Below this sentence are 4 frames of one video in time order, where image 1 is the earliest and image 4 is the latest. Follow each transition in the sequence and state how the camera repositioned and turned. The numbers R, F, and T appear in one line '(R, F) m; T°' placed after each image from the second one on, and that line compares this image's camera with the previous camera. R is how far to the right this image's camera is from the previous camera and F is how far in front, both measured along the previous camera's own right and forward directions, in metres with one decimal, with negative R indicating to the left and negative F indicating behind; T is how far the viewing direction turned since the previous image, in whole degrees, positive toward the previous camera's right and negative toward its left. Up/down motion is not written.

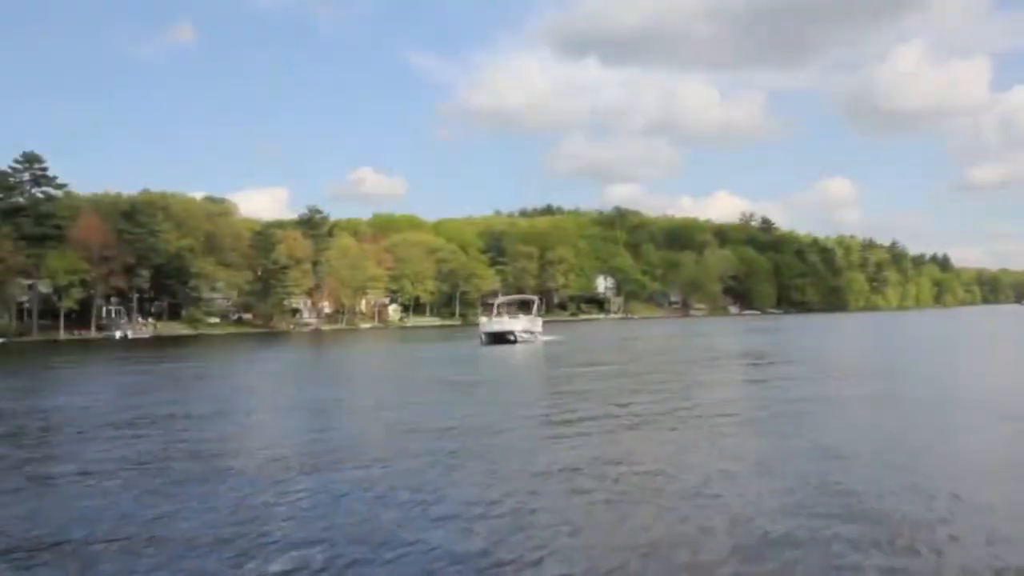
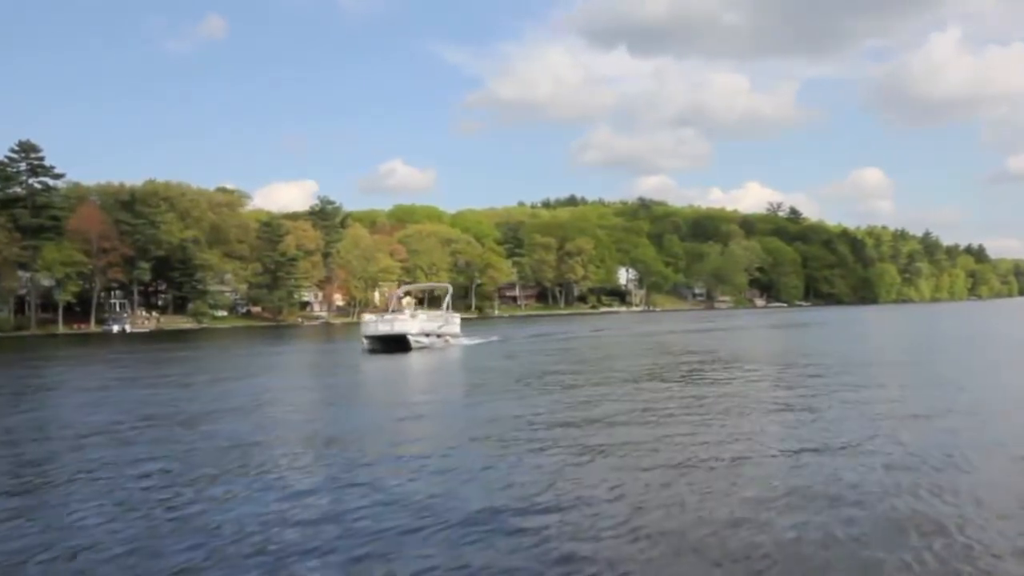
(+1.3, +2.6) m; -2°
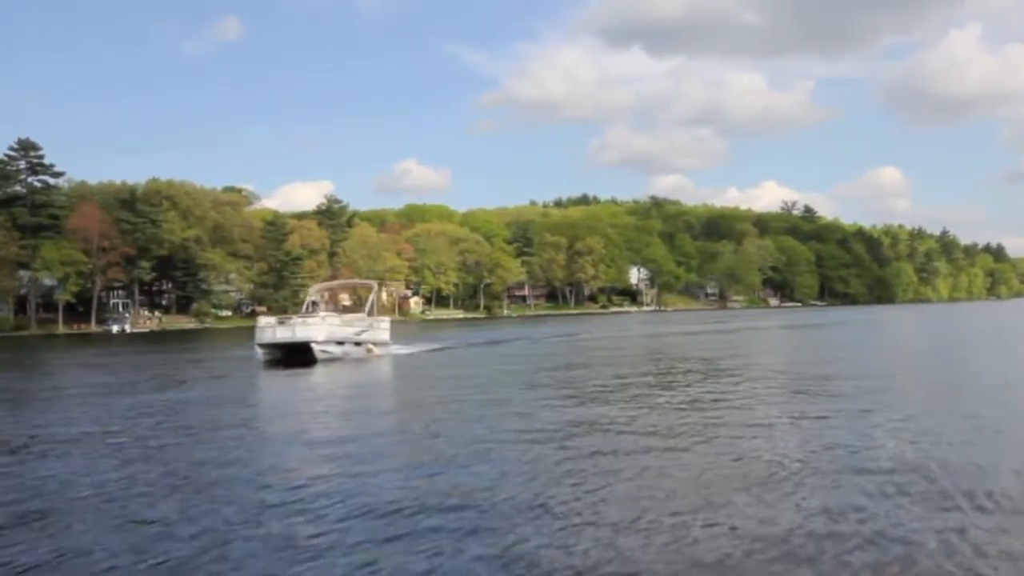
(+0.7, +1.2) m; -1°
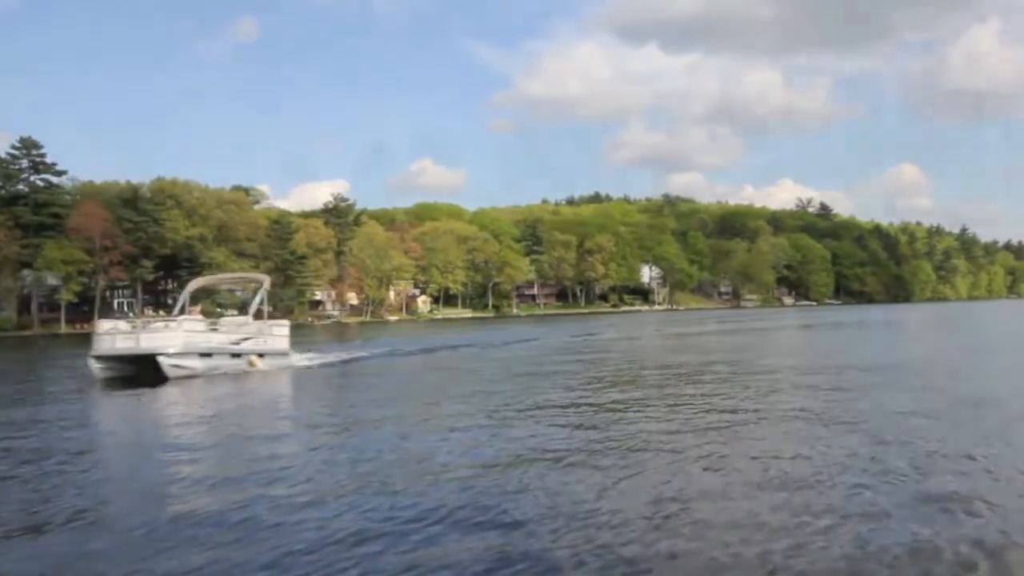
(+0.8, +0.8) m; -1°
